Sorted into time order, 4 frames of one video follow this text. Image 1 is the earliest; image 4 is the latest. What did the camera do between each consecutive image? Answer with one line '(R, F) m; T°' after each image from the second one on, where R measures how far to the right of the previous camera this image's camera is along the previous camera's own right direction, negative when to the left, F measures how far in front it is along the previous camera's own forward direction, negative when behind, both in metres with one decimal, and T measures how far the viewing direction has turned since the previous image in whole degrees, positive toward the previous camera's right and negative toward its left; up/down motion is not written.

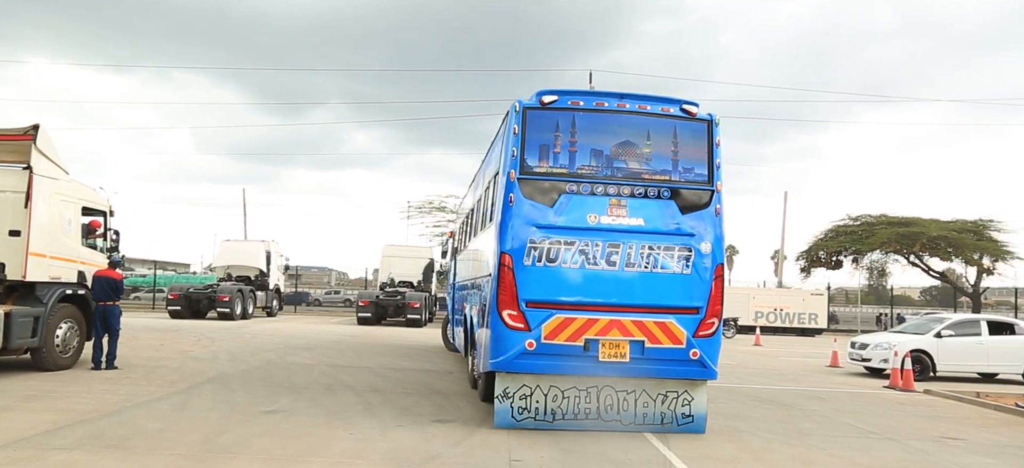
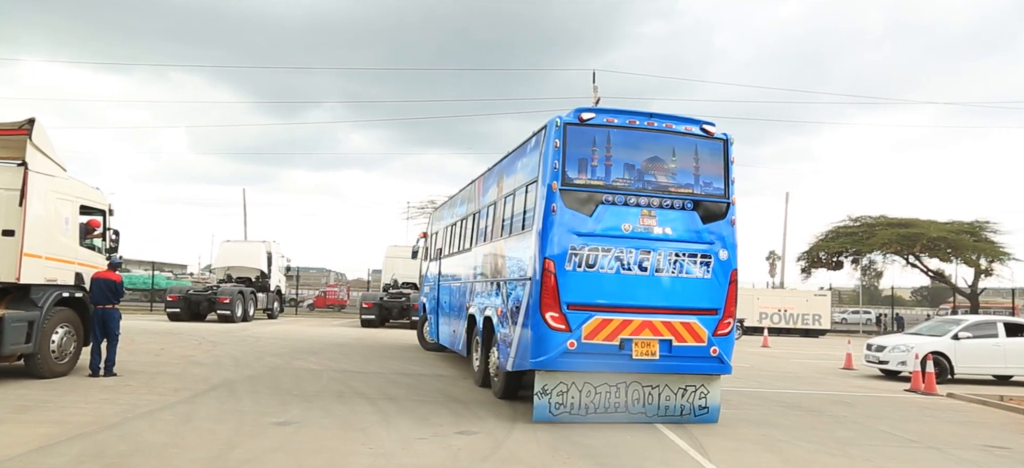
(-0.3, +0.5) m; 0°
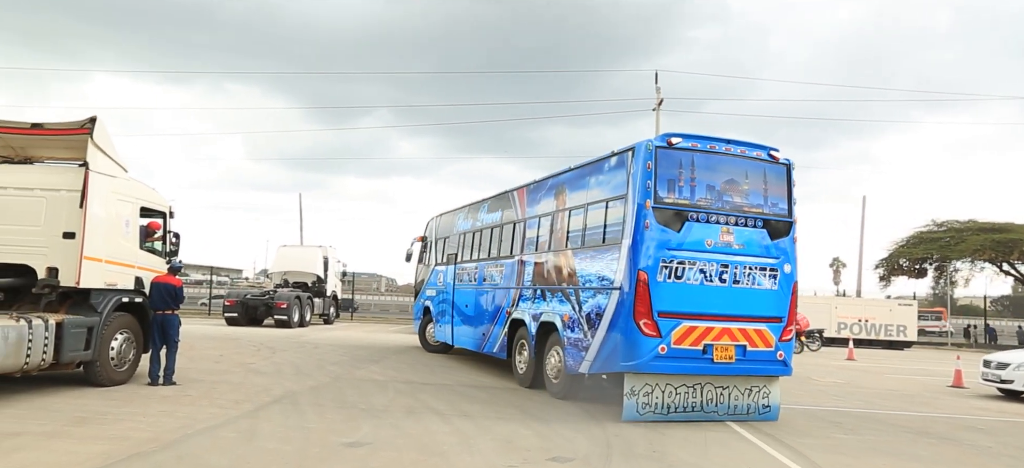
(-0.5, +0.8) m; -4°
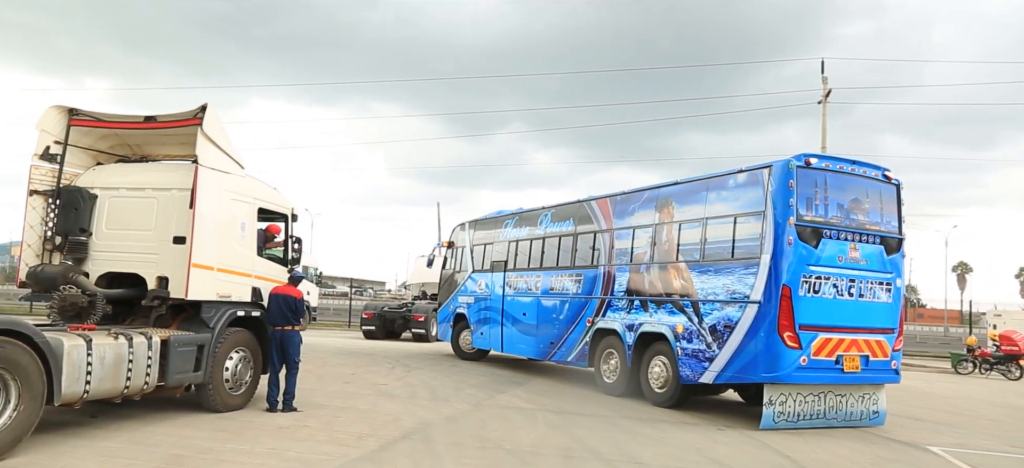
(-0.5, +1.9) m; -10°
